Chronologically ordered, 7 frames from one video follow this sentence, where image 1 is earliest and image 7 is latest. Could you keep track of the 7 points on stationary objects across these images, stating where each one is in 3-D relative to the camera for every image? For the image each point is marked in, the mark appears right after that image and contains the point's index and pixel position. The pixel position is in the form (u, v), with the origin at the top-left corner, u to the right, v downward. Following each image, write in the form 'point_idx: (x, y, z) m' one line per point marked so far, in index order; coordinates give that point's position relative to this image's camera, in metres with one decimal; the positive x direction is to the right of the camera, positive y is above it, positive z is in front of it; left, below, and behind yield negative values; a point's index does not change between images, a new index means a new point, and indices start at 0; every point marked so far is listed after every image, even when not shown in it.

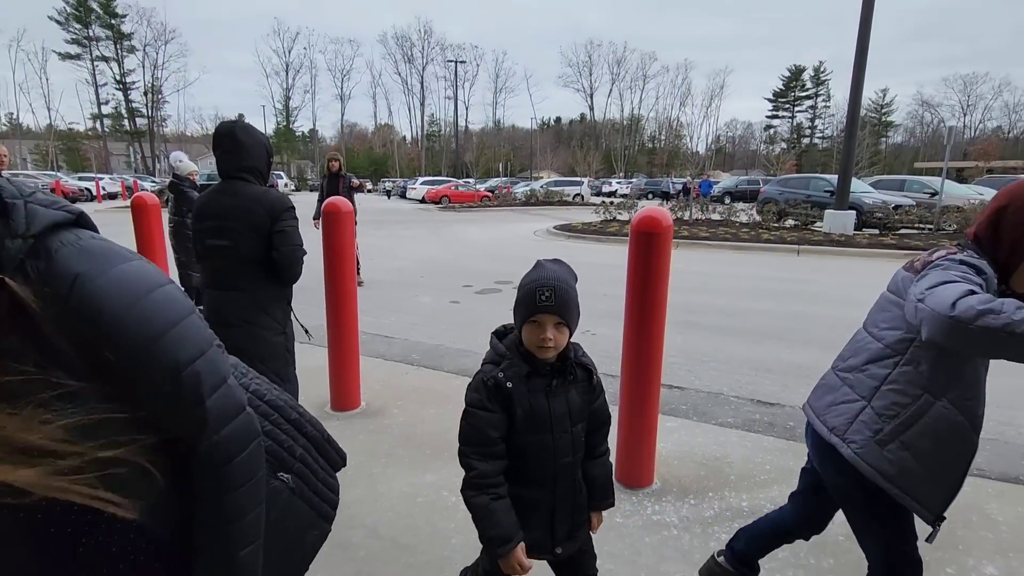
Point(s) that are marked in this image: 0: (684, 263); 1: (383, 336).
0: (+3.6, +0.5, +10.7) m
1: (-1.4, -0.5, +5.6) m
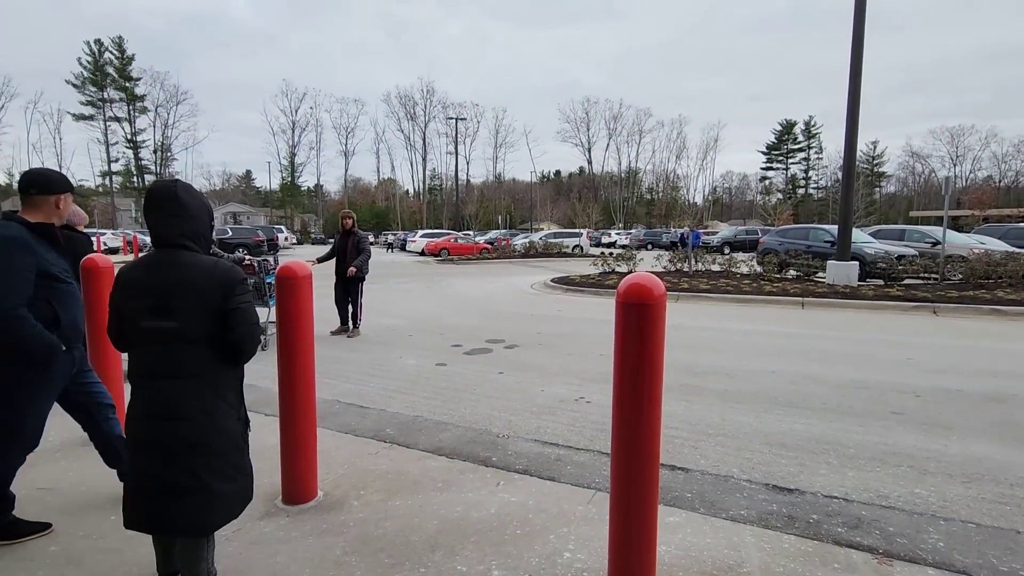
0: (+3.4, -0.6, +10.3) m
1: (-1.5, -1.1, +5.1) m
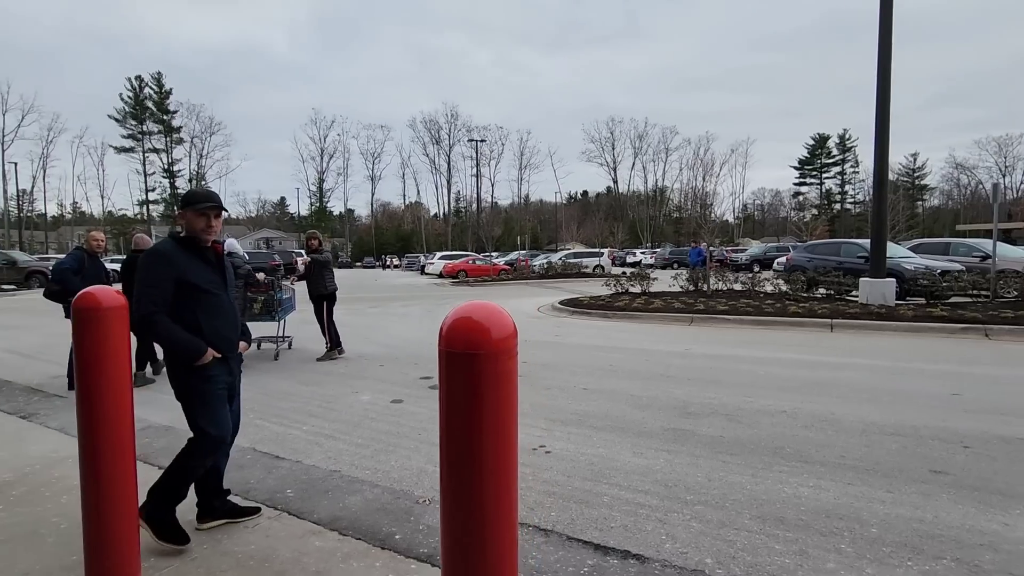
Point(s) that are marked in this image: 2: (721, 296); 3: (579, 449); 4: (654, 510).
0: (+3.3, -1.0, +9.3) m
1: (-2.0, -1.4, +4.3) m
2: (+6.1, -0.2, +15.2) m
3: (+0.6, -1.4, +4.4) m
4: (+0.9, -1.4, +3.3) m
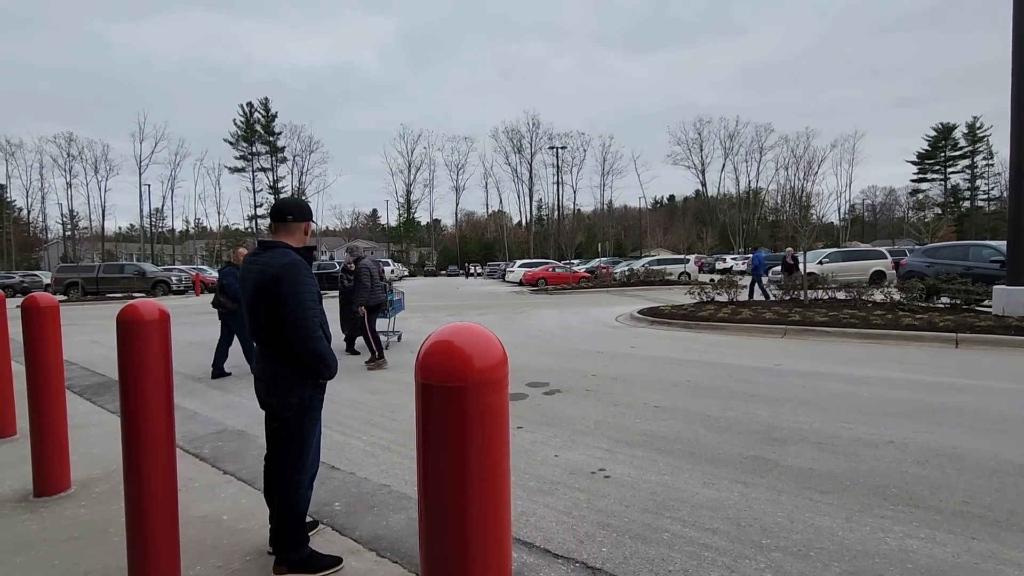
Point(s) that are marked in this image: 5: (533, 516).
0: (+4.4, -1.2, +8.4) m
1: (-1.5, -1.5, +4.3) m
2: (+8.1, -0.5, +13.8) m
3: (+1.0, -1.4, +4.0) m
4: (+1.2, -1.5, +2.9) m
5: (+0.1, -1.5, +3.4) m
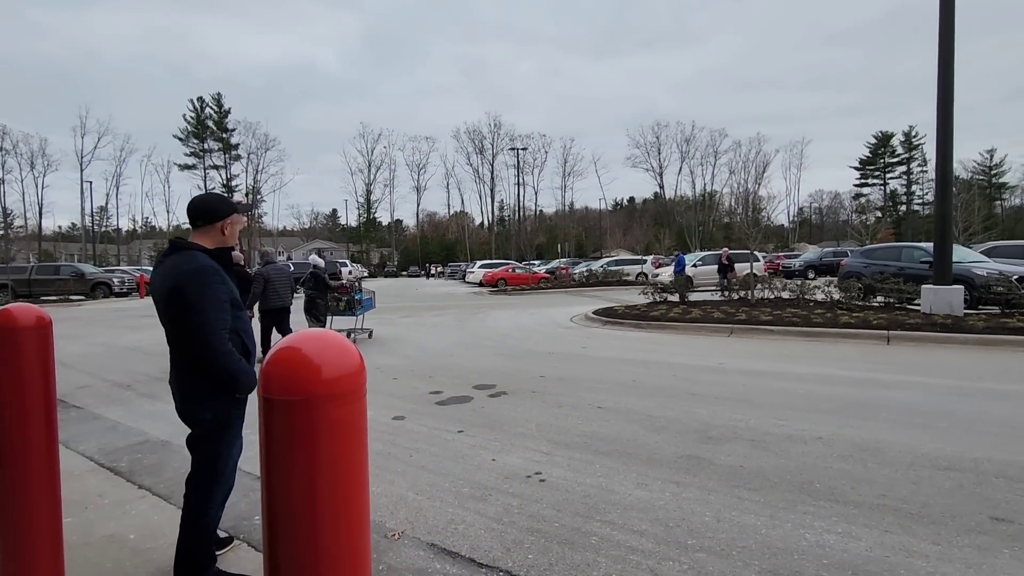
0: (+3.6, -1.2, +8.6) m
1: (-2.0, -1.5, +4.1) m
2: (+6.9, -0.5, +14.3) m
3: (+0.5, -1.5, +4.0) m
4: (+0.8, -1.5, +2.9) m
5: (-0.3, -1.5, +3.3) m
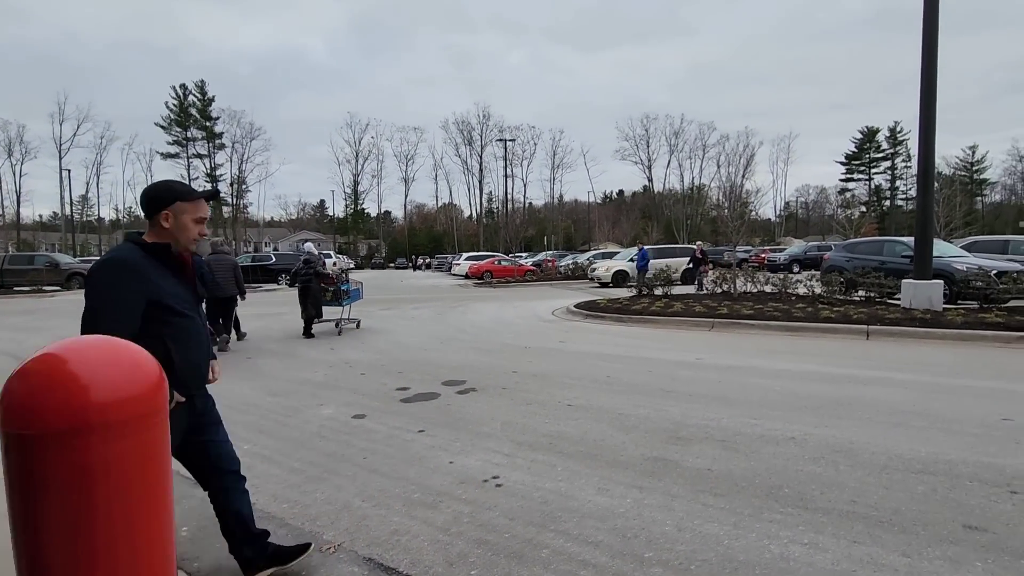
0: (+3.2, -1.1, +8.5) m
1: (-2.4, -1.4, +3.9) m
2: (+6.4, -0.3, +14.2) m
3: (+0.2, -1.4, +3.8) m
4: (+0.5, -1.5, +2.7) m
5: (-0.6, -1.5, +3.1) m
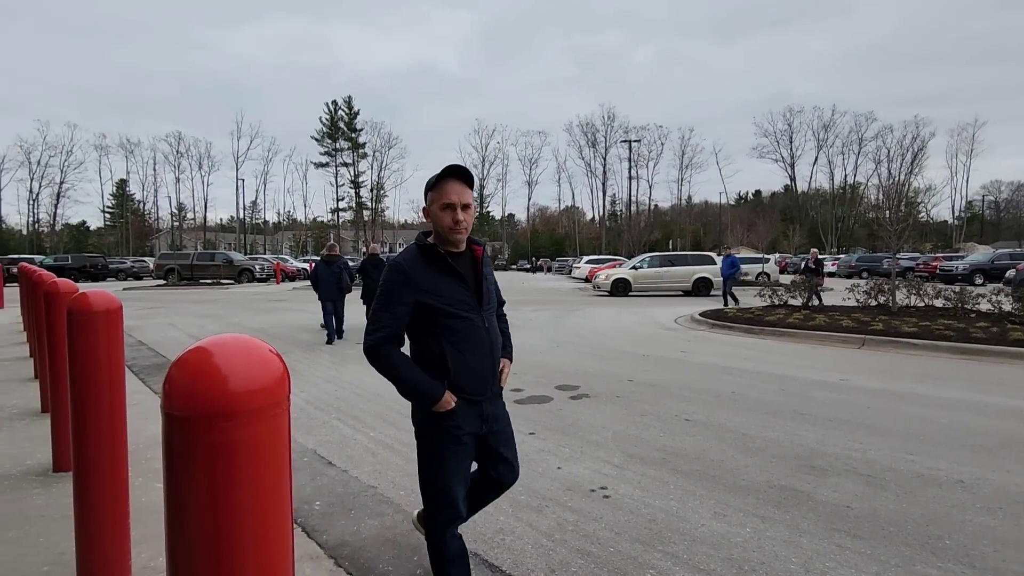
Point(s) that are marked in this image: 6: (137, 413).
0: (+5.0, -1.2, +7.5) m
1: (-1.5, -1.4, +4.3) m
2: (+9.4, -0.6, +12.3) m
3: (+0.9, -1.5, +3.6) m
4: (+1.0, -1.5, +2.5) m
5: (0.0, -1.5, +3.2) m
6: (-3.8, -1.3, +5.3) m
